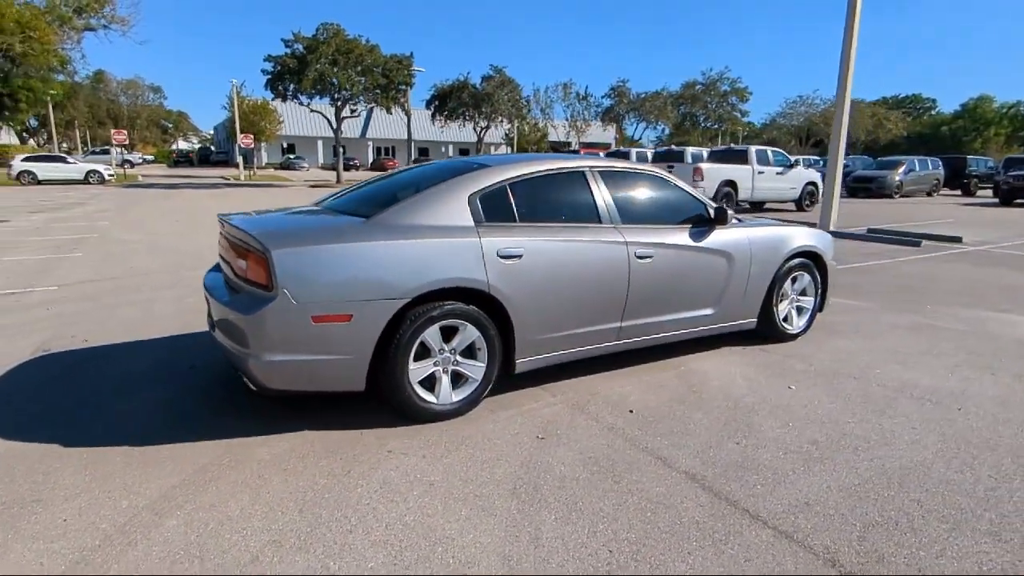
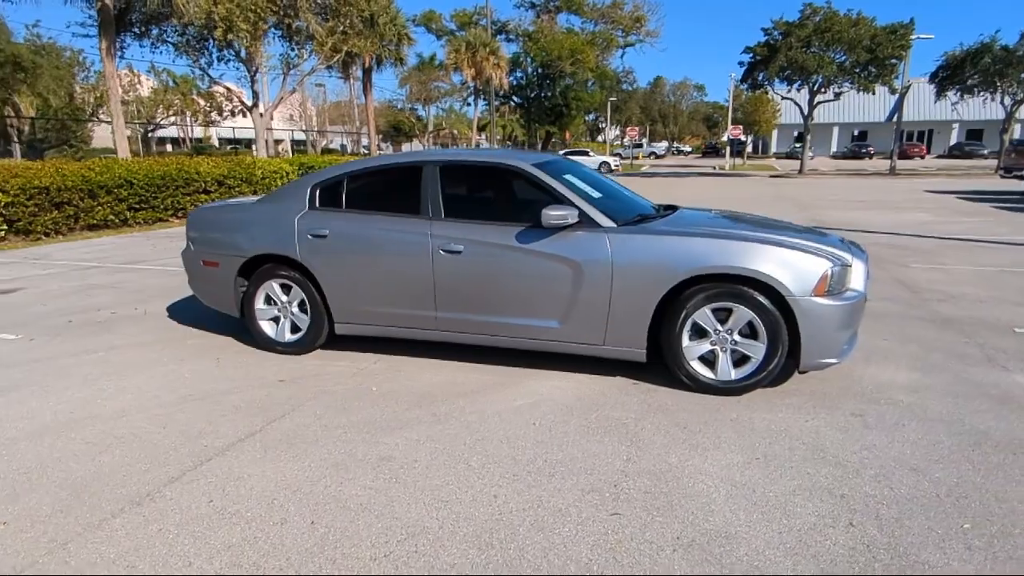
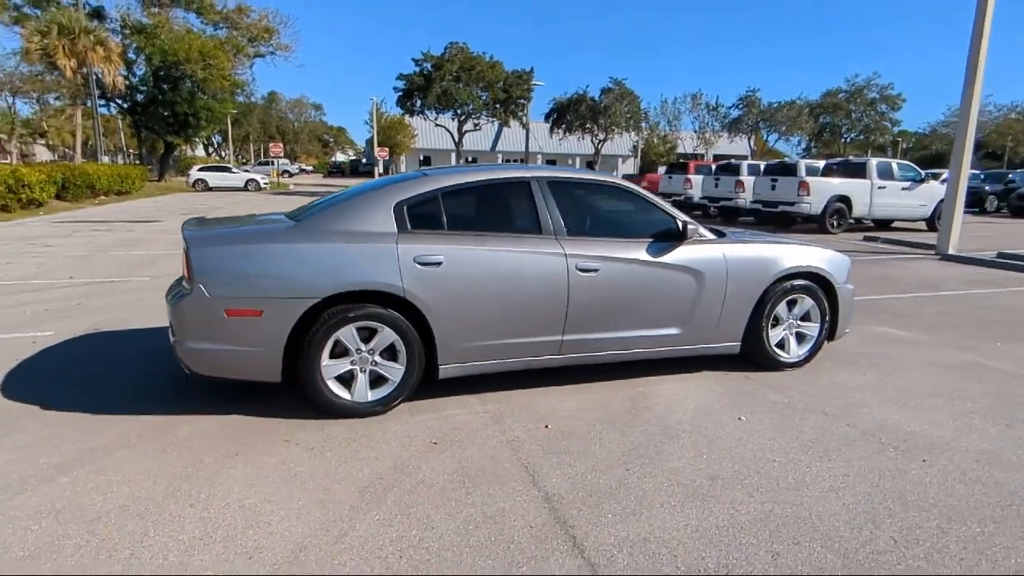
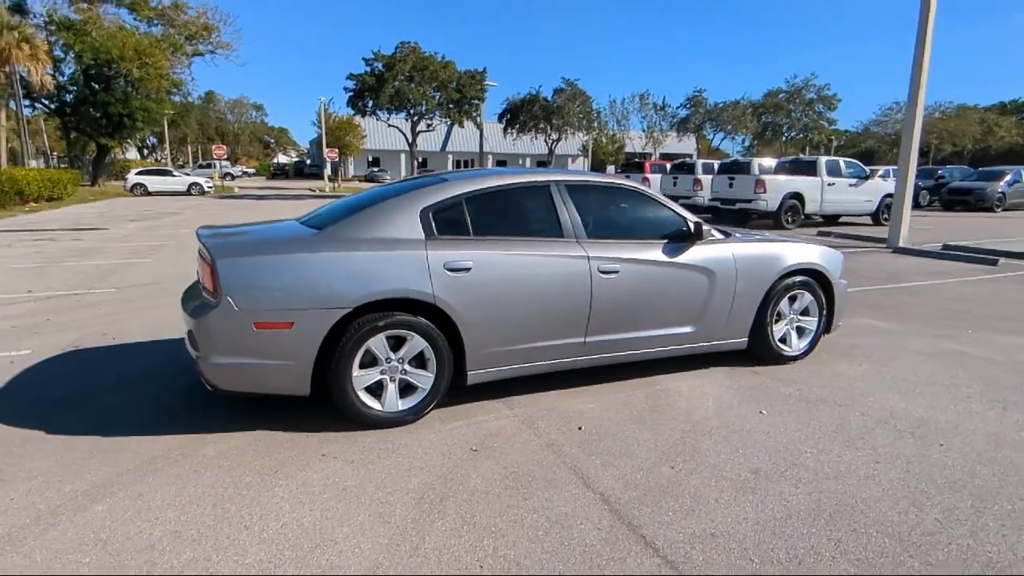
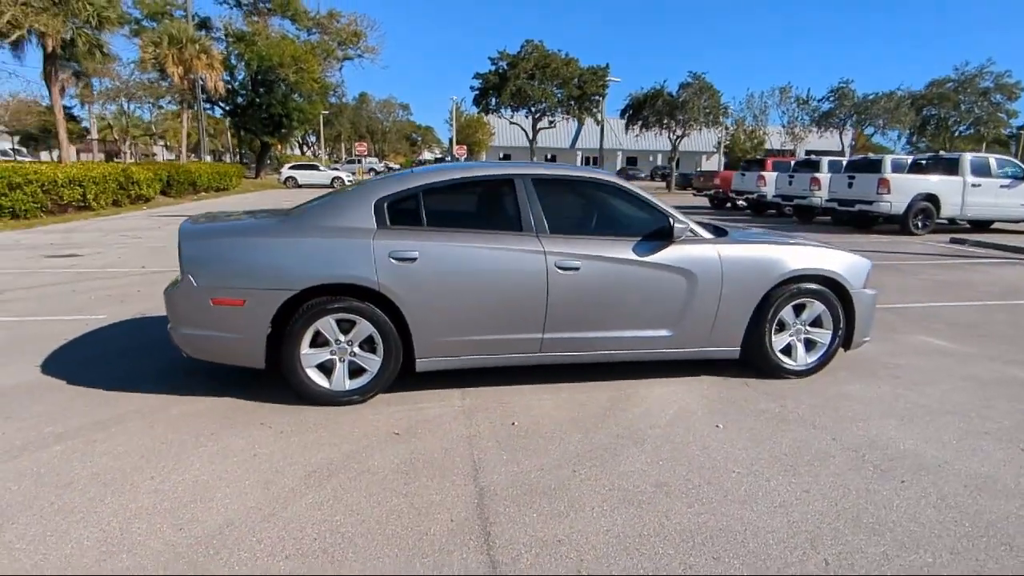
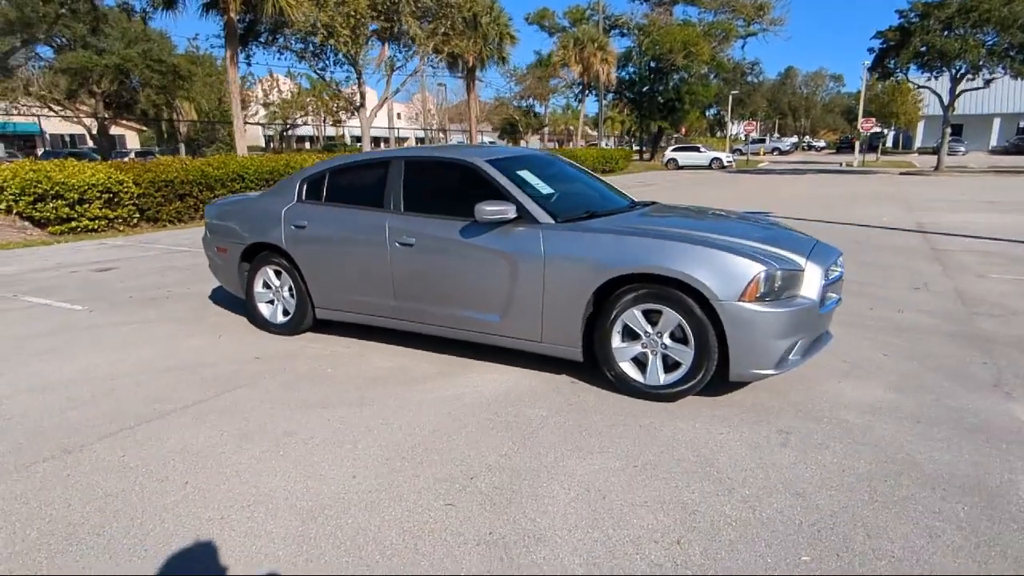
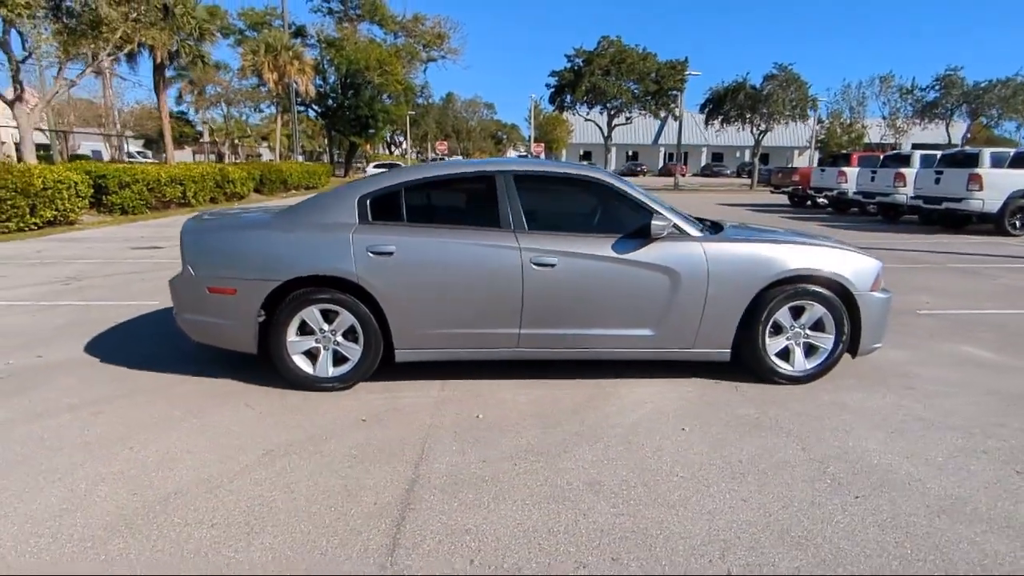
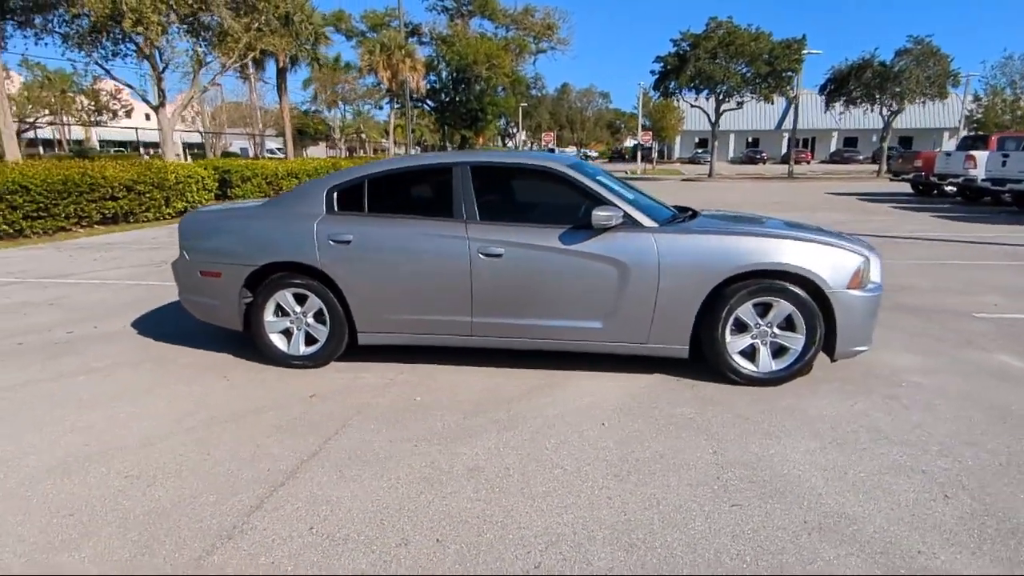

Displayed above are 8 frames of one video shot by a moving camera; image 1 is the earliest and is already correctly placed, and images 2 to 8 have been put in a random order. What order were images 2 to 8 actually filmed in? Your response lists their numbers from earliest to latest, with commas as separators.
4, 3, 5, 7, 8, 2, 6
